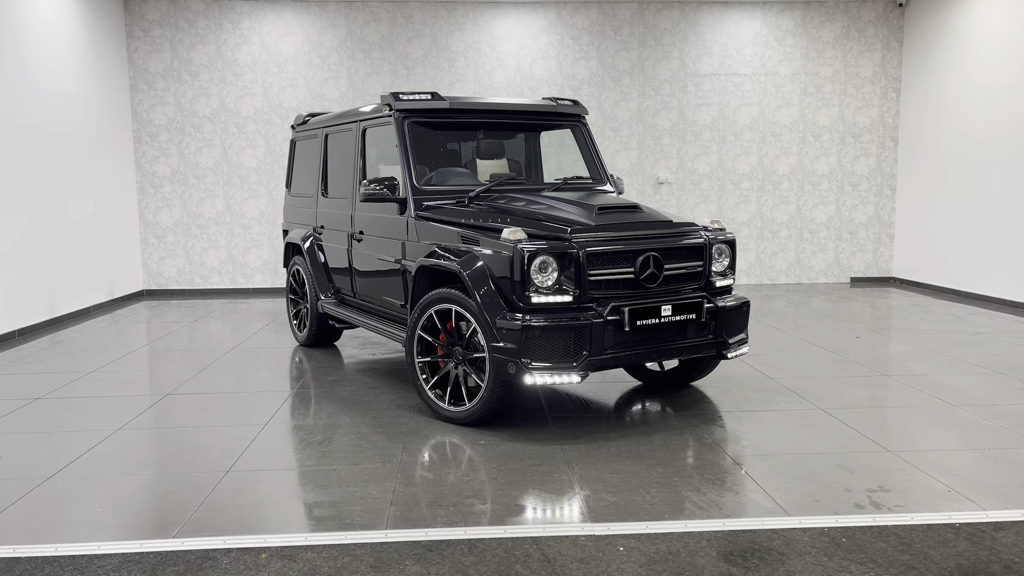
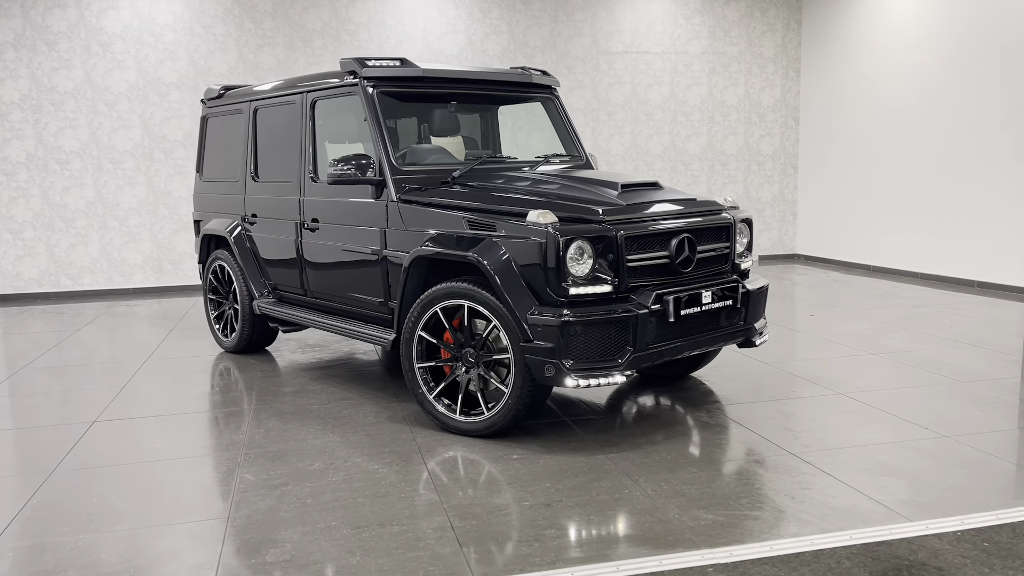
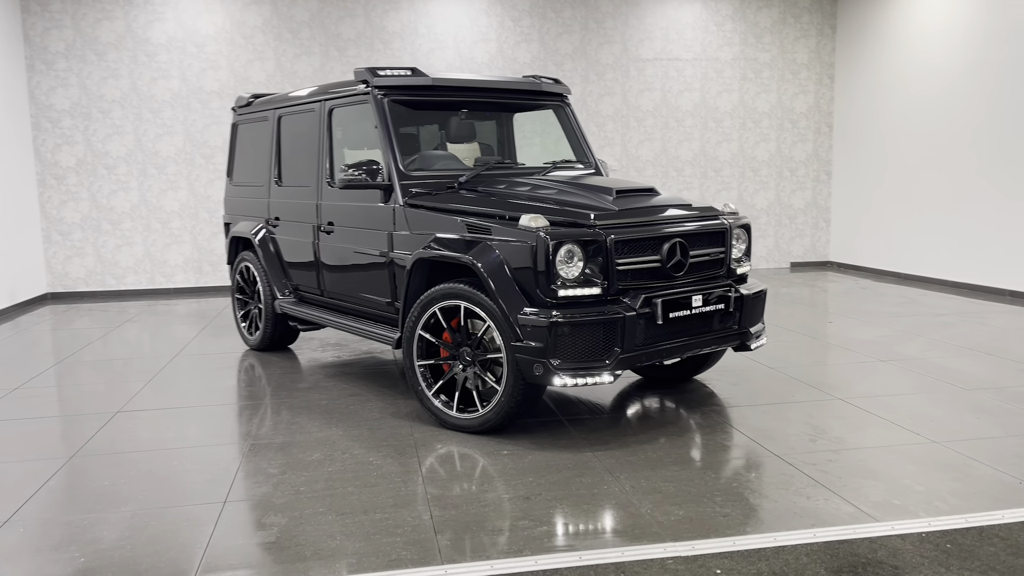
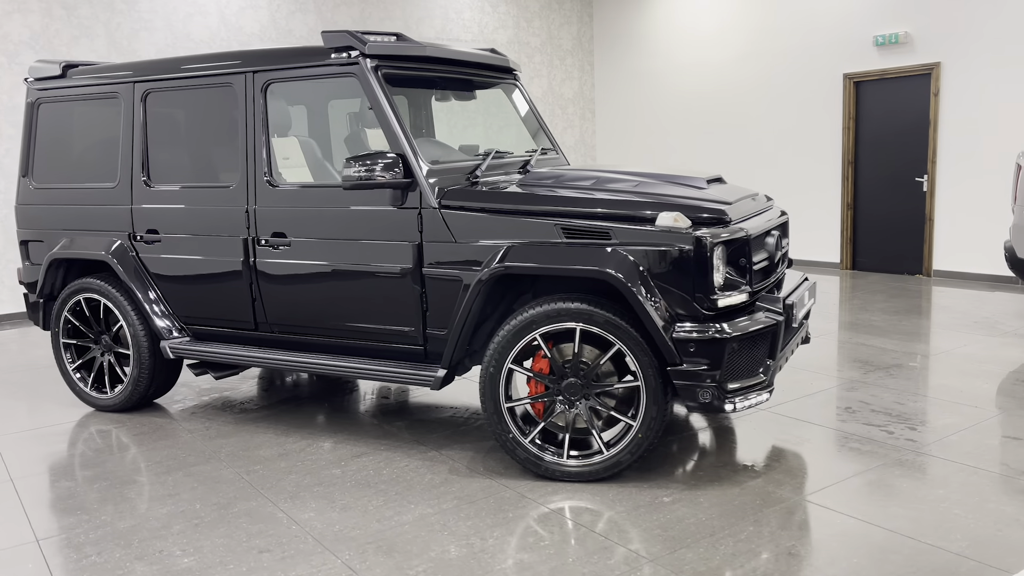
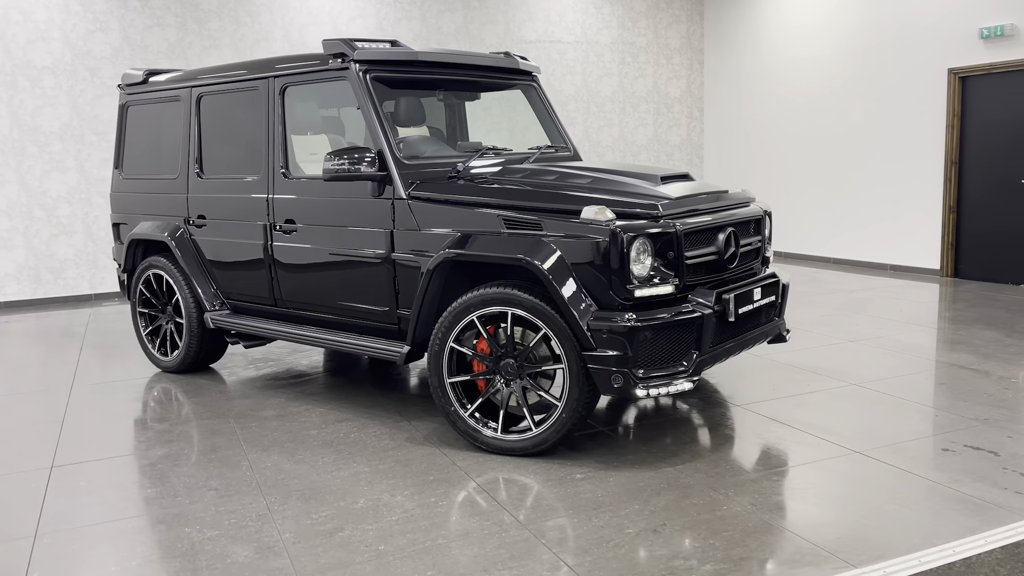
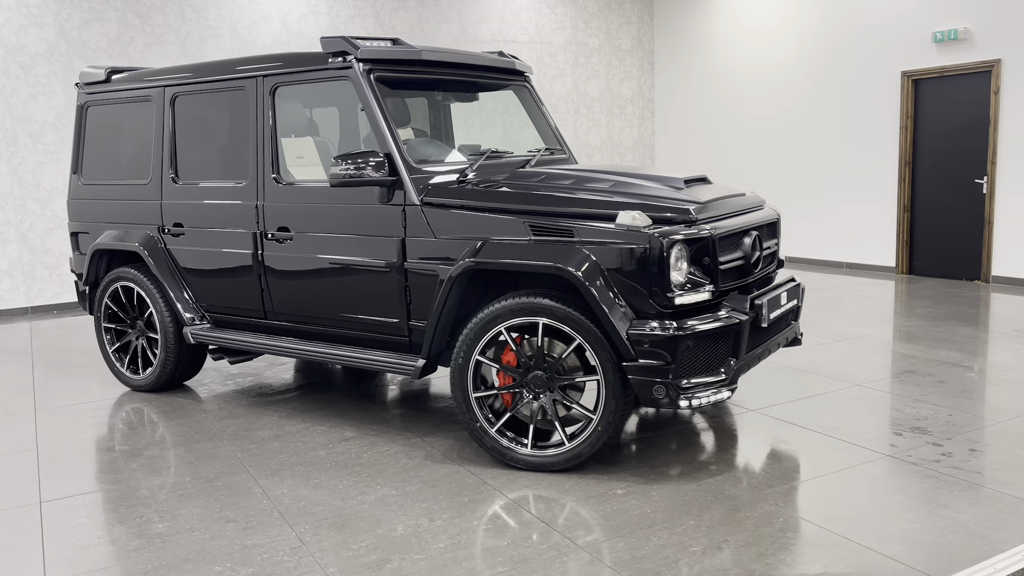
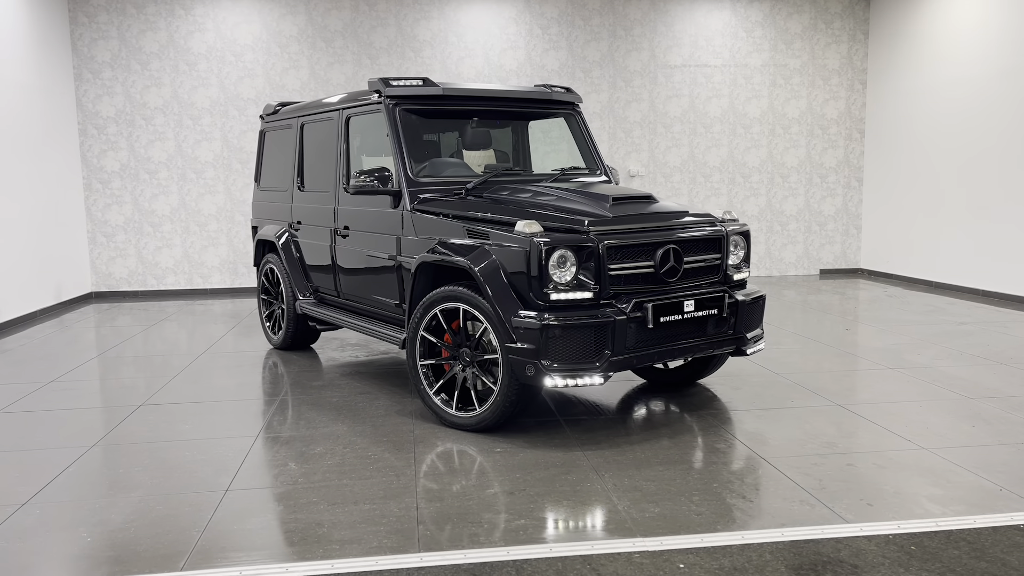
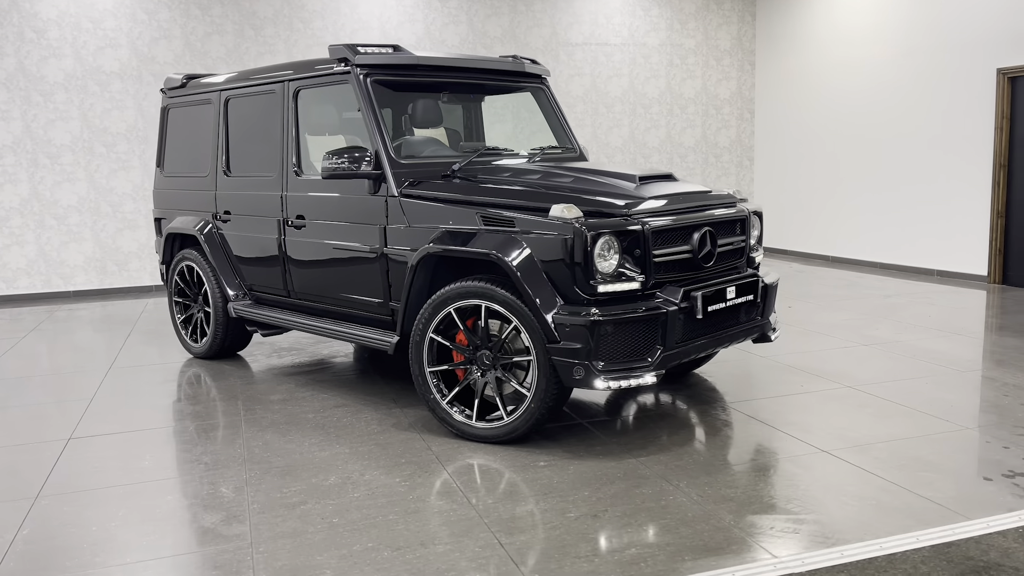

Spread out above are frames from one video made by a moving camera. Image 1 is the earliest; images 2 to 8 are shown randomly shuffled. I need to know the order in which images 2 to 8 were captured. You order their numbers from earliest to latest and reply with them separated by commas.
7, 3, 2, 8, 5, 6, 4
